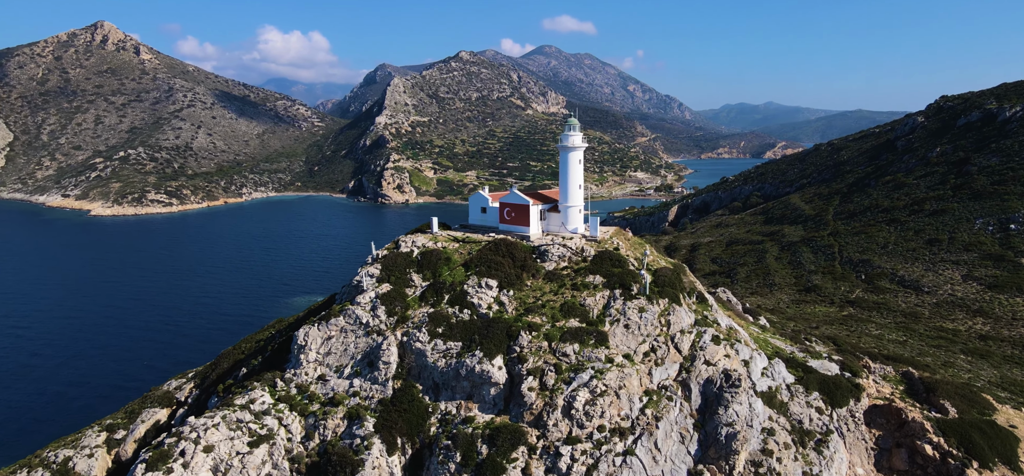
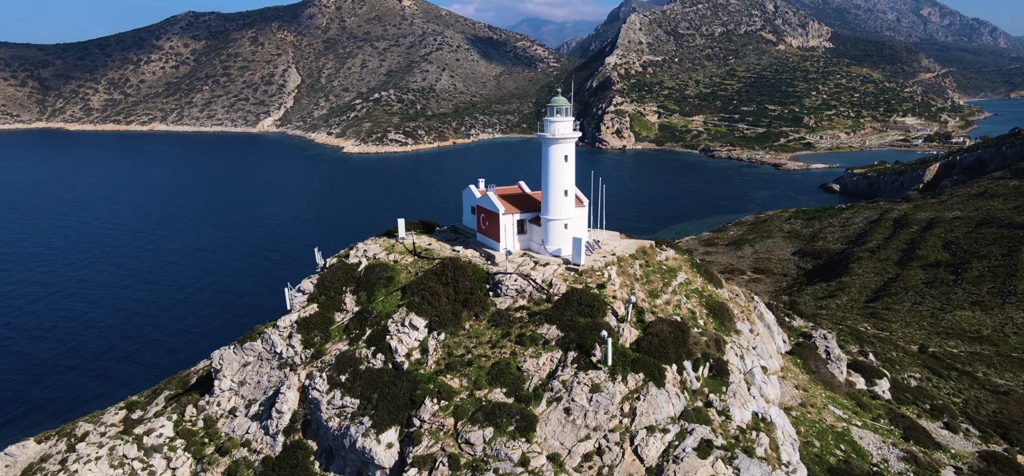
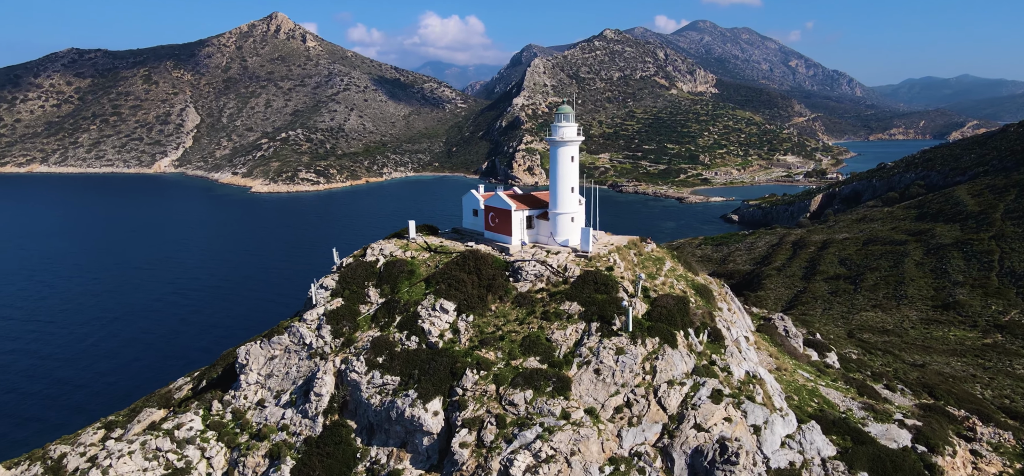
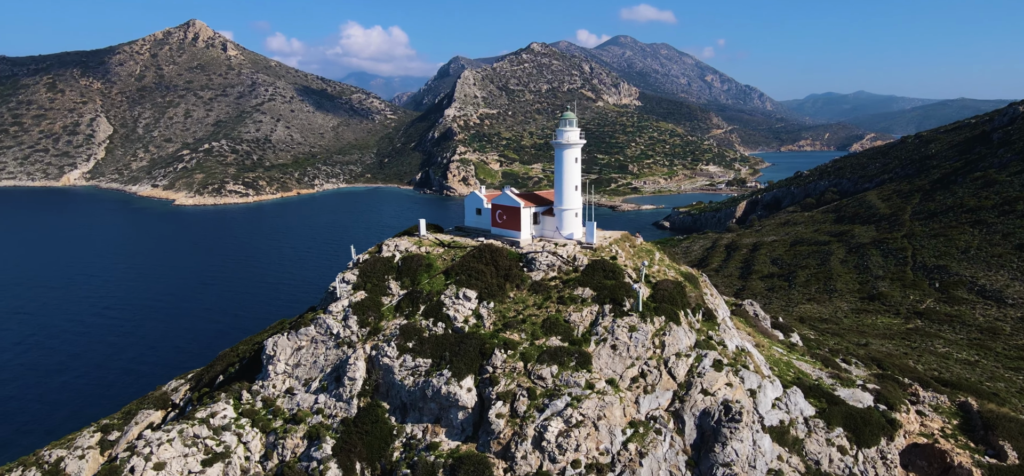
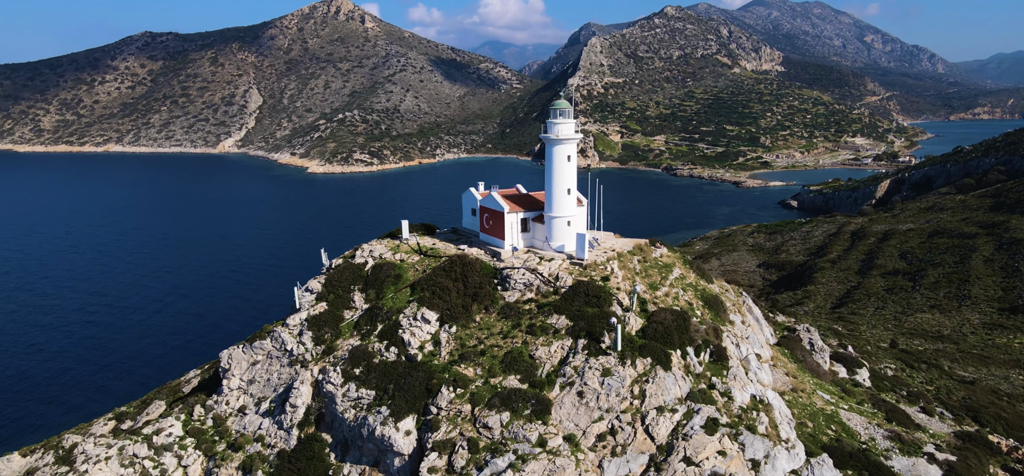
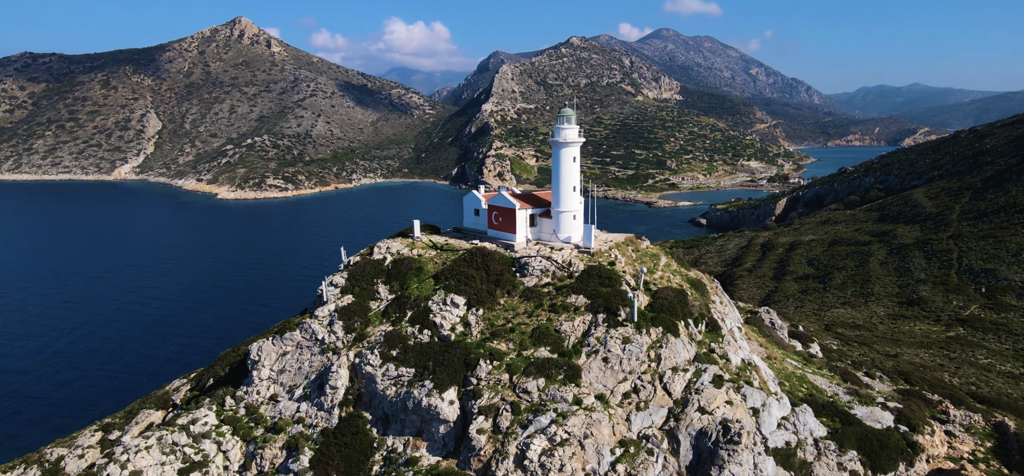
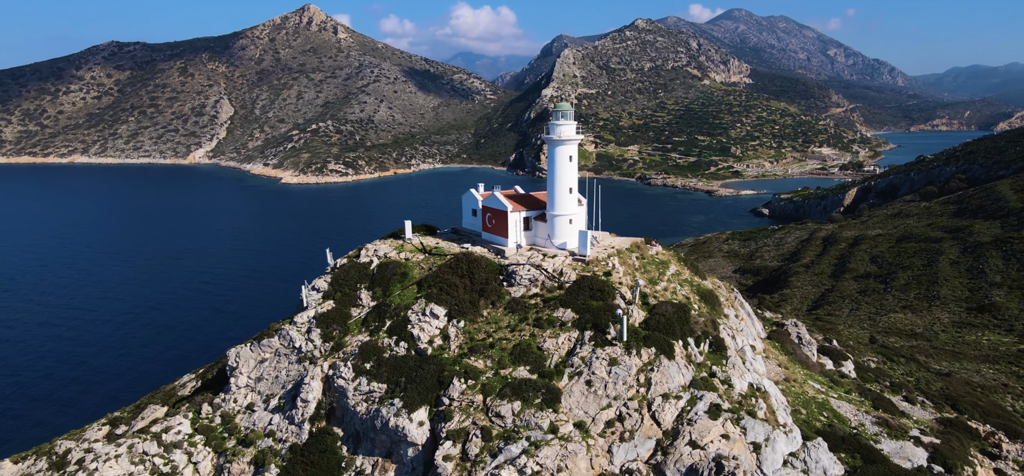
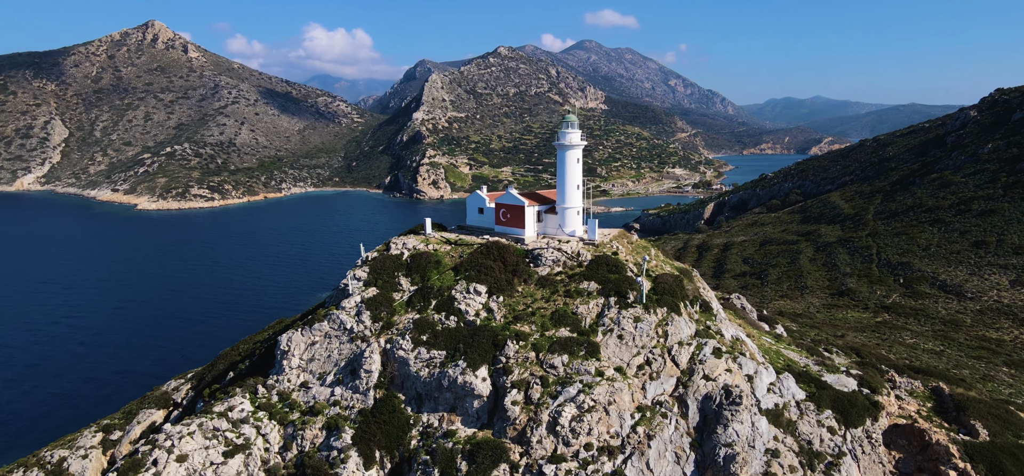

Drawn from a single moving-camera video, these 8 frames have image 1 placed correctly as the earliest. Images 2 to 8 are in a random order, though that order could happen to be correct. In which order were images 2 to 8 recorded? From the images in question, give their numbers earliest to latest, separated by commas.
8, 4, 6, 3, 7, 5, 2
